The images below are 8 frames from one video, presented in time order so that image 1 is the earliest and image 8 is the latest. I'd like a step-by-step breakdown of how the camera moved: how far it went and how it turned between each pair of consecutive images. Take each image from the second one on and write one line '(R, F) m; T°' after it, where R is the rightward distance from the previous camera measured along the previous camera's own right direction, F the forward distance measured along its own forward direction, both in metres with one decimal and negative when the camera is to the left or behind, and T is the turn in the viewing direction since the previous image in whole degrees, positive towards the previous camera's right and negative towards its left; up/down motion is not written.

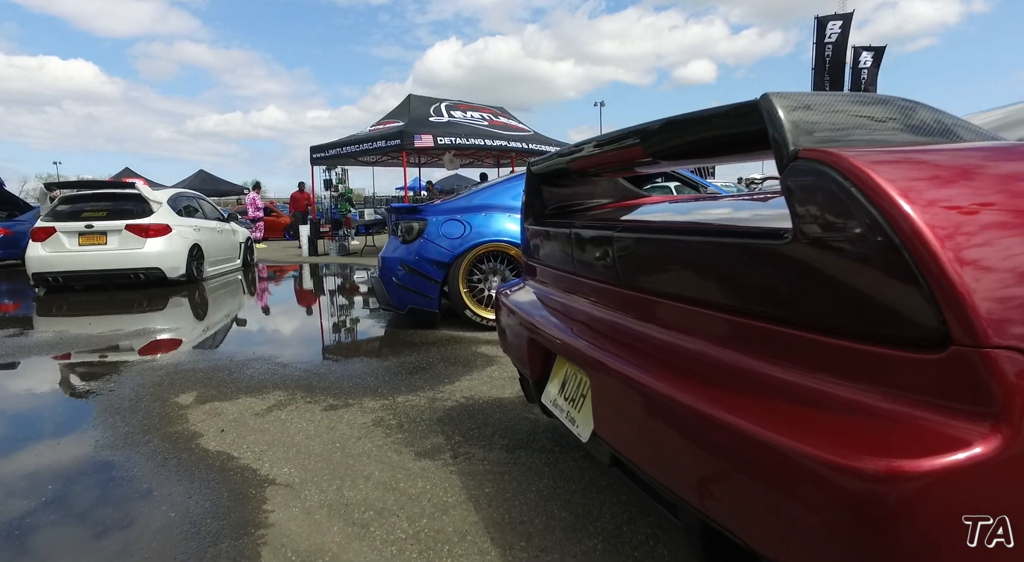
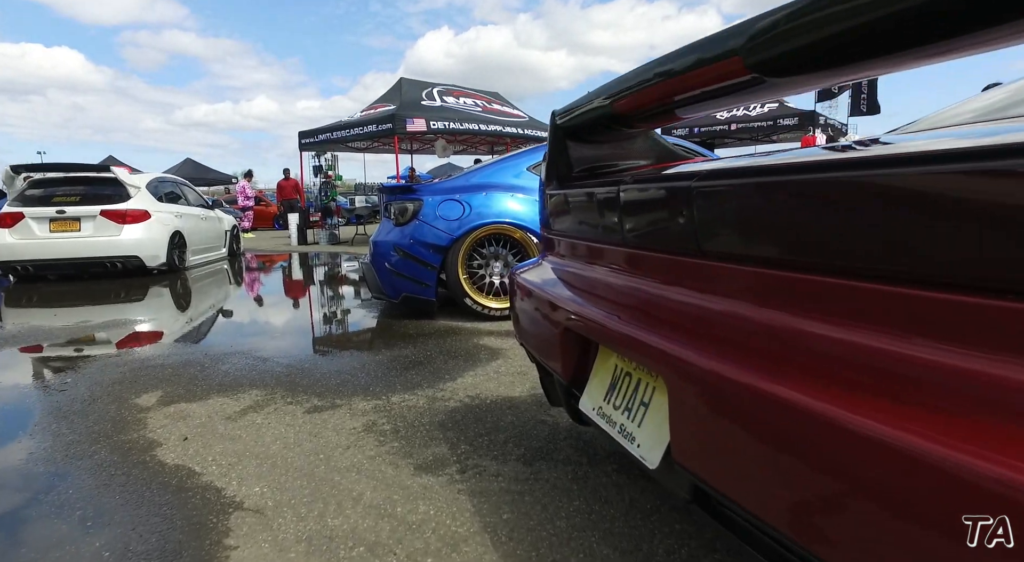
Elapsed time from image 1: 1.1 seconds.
(-0.1, +0.4) m; +1°
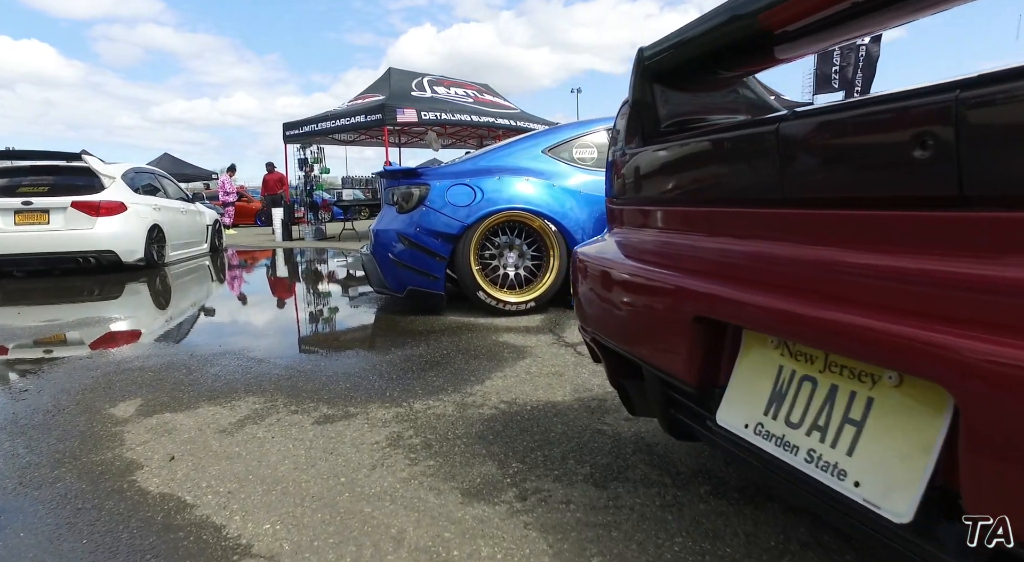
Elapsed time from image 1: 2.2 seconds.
(-0.2, +0.4) m; +2°
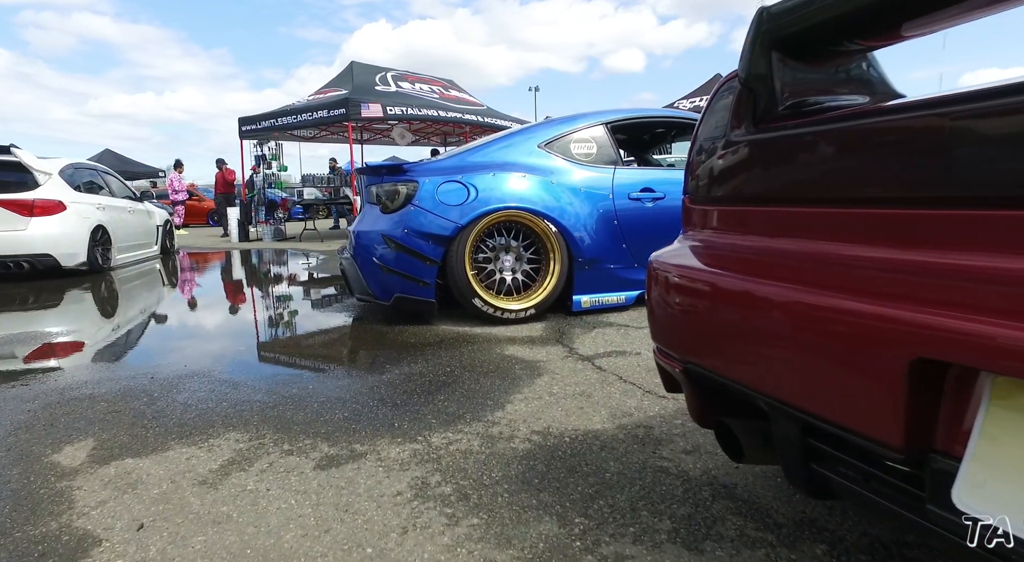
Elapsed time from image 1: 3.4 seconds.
(-0.3, +0.4) m; +4°
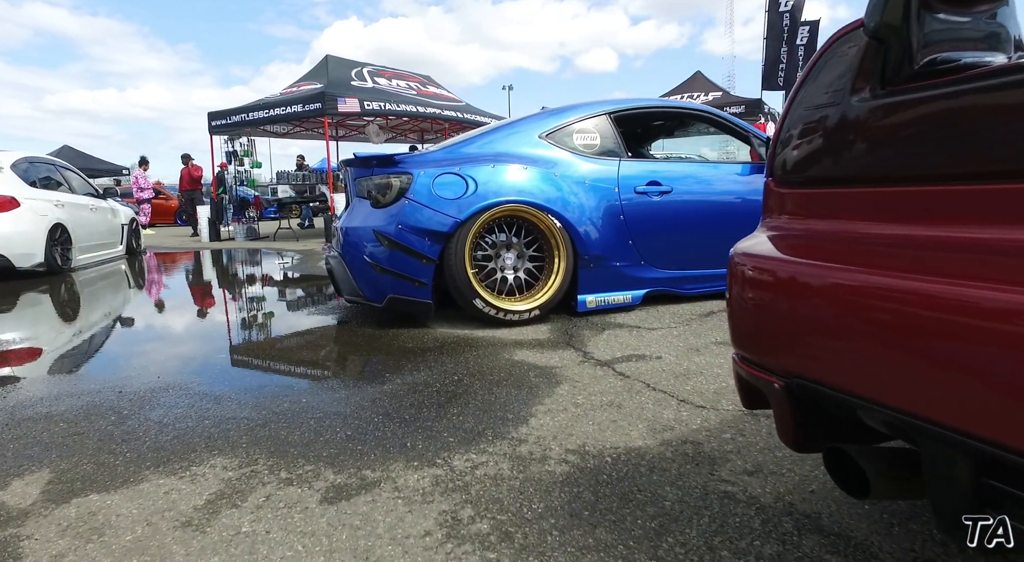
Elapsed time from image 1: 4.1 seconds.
(-0.2, +0.3) m; +3°
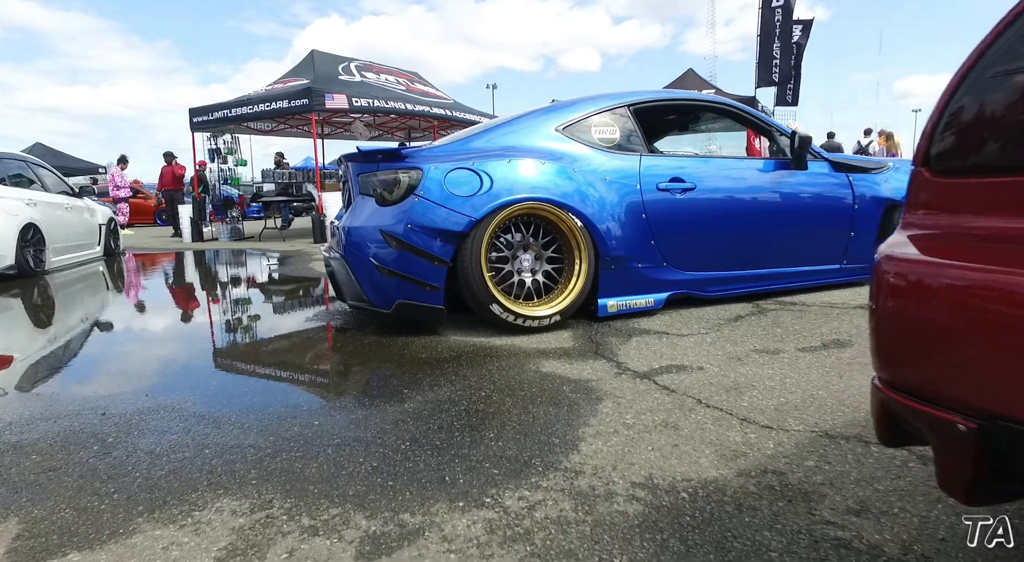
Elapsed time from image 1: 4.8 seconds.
(-0.2, +0.3) m; +2°
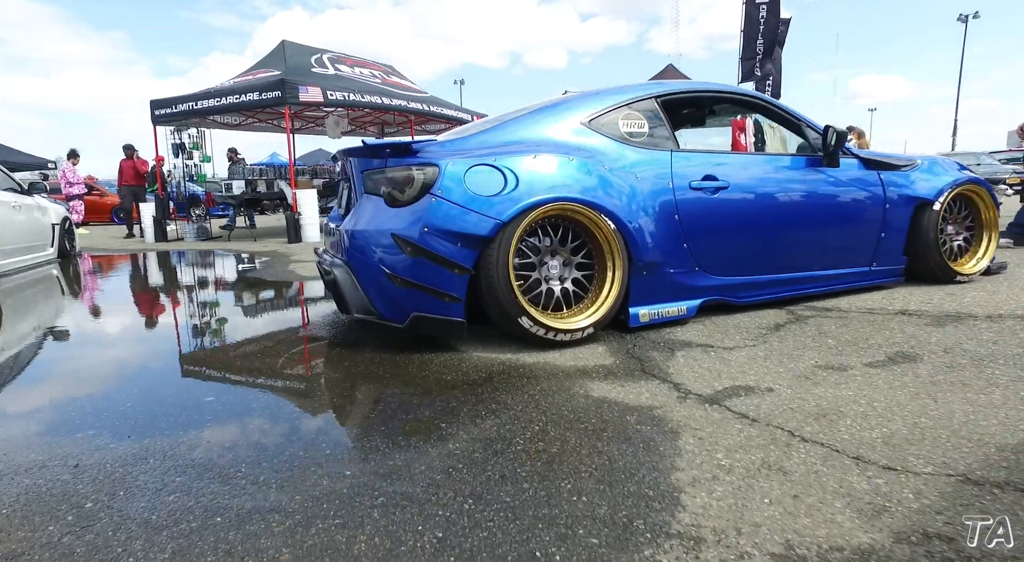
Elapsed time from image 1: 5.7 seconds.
(-0.3, +0.4) m; +3°
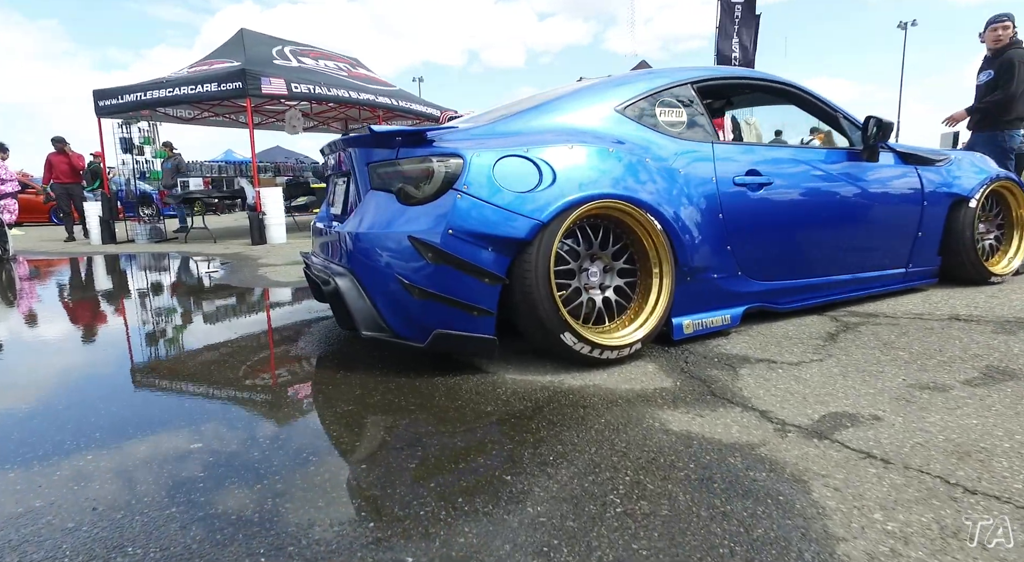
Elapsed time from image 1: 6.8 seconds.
(-0.4, +0.4) m; +4°
